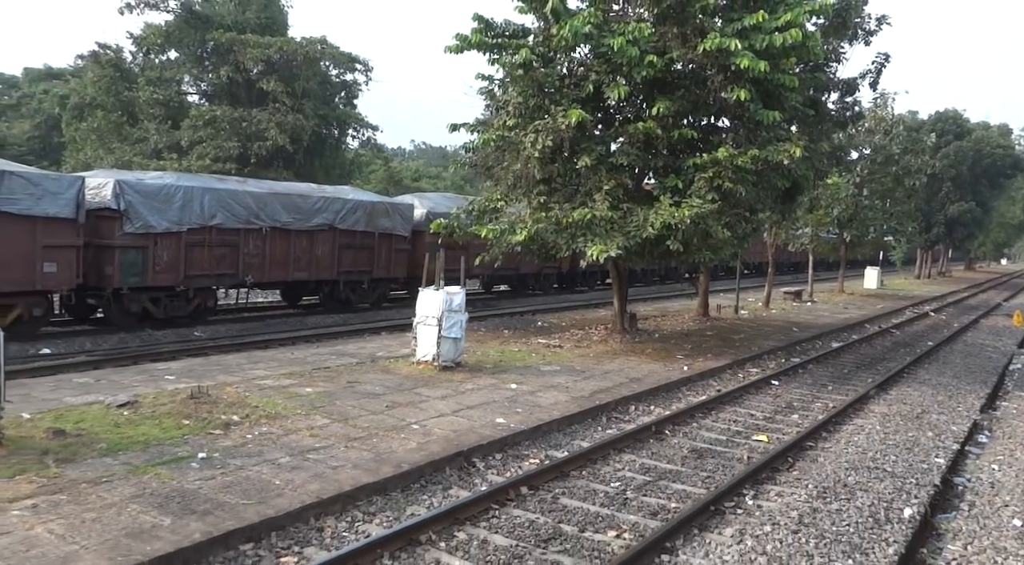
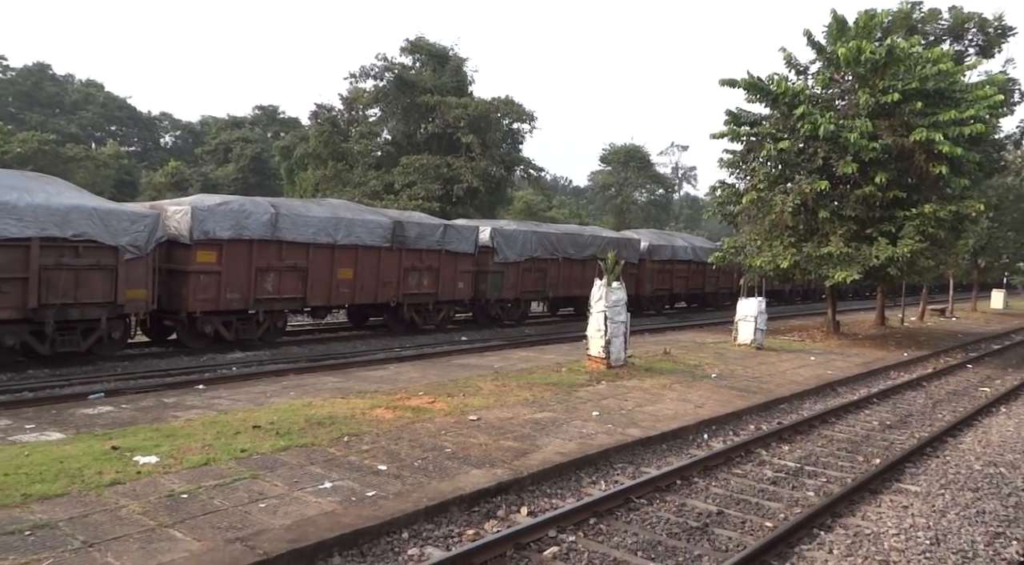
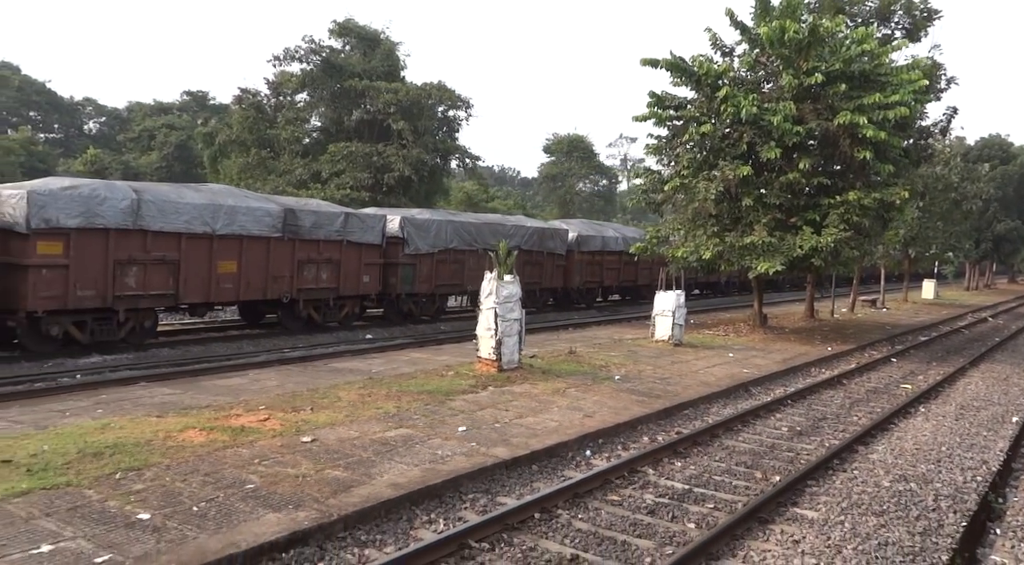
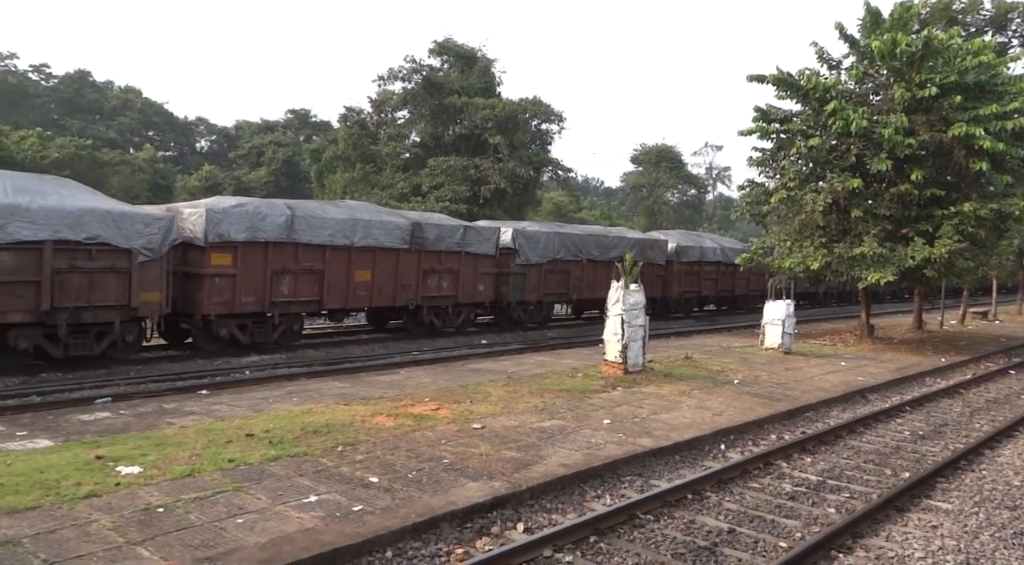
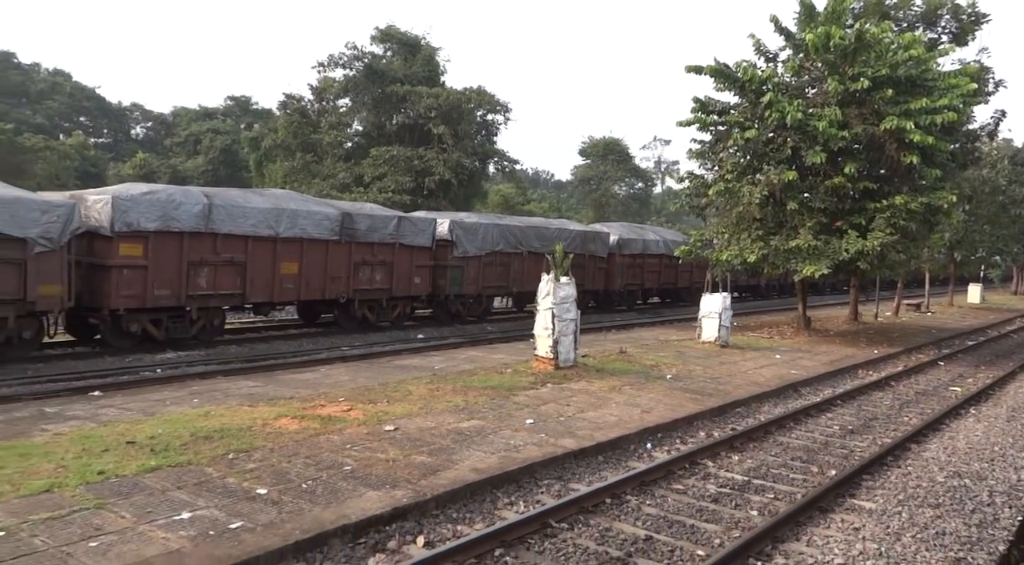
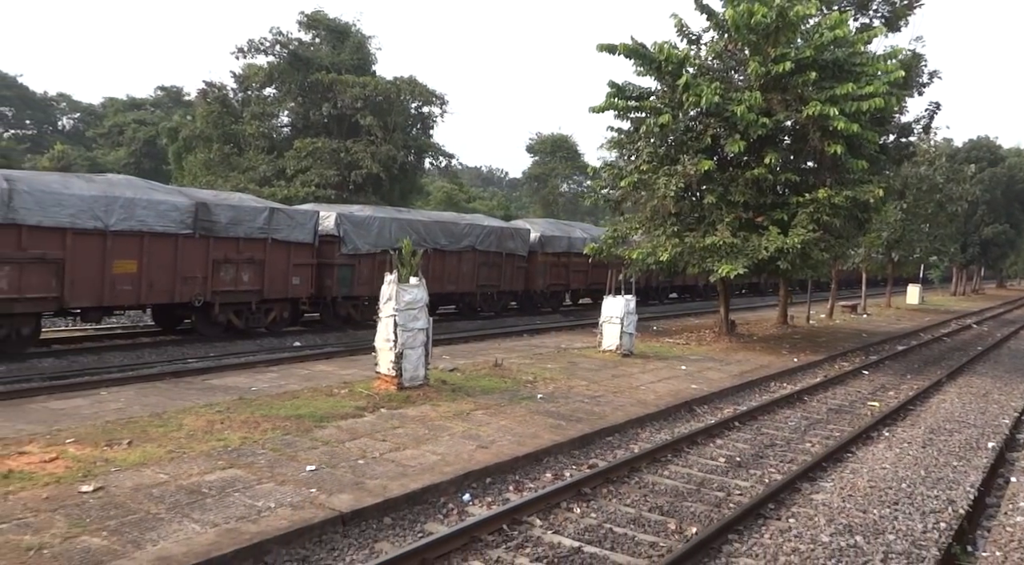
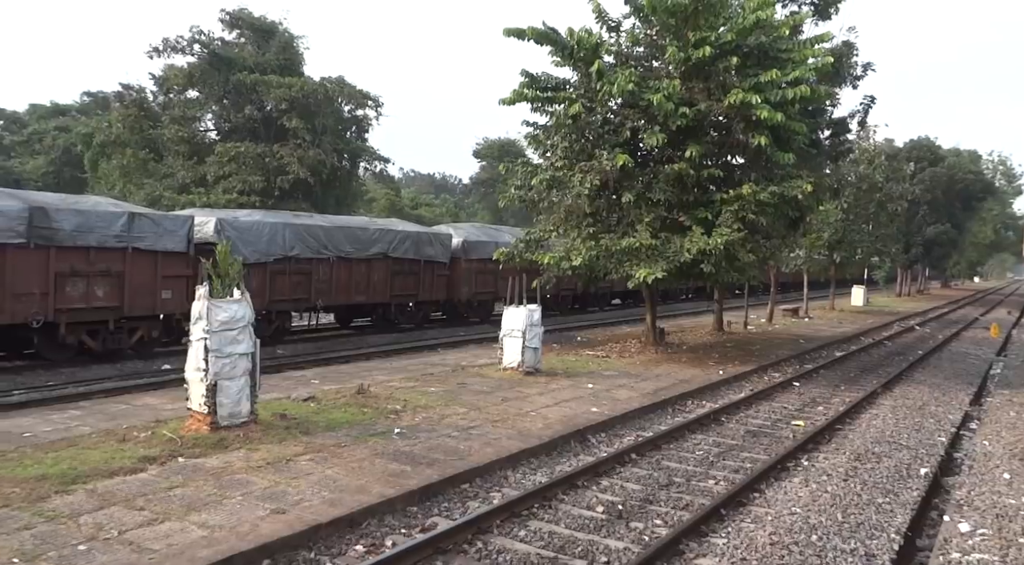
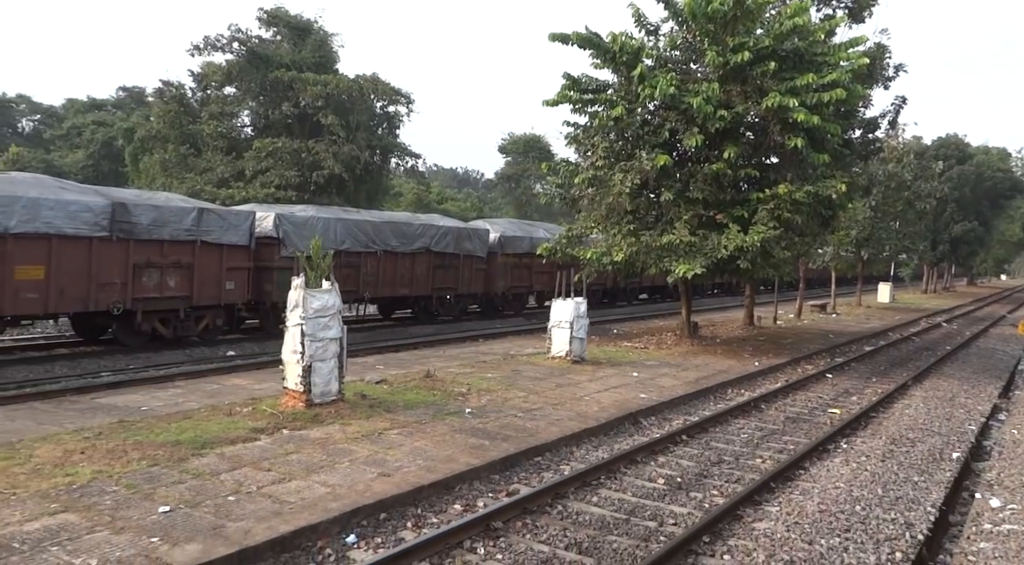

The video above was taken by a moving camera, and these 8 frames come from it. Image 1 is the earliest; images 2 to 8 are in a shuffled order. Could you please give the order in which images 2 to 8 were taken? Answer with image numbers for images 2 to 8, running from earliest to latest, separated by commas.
7, 8, 6, 3, 5, 4, 2
